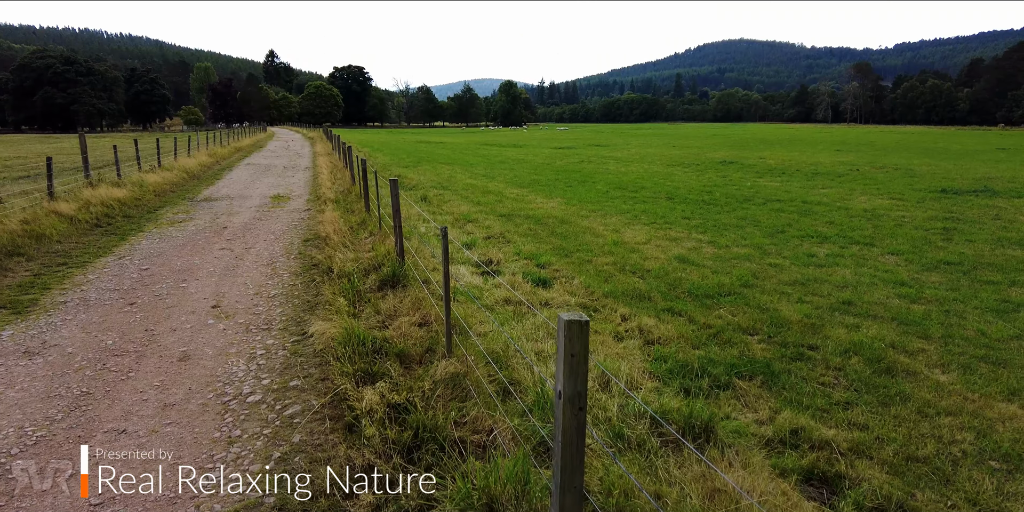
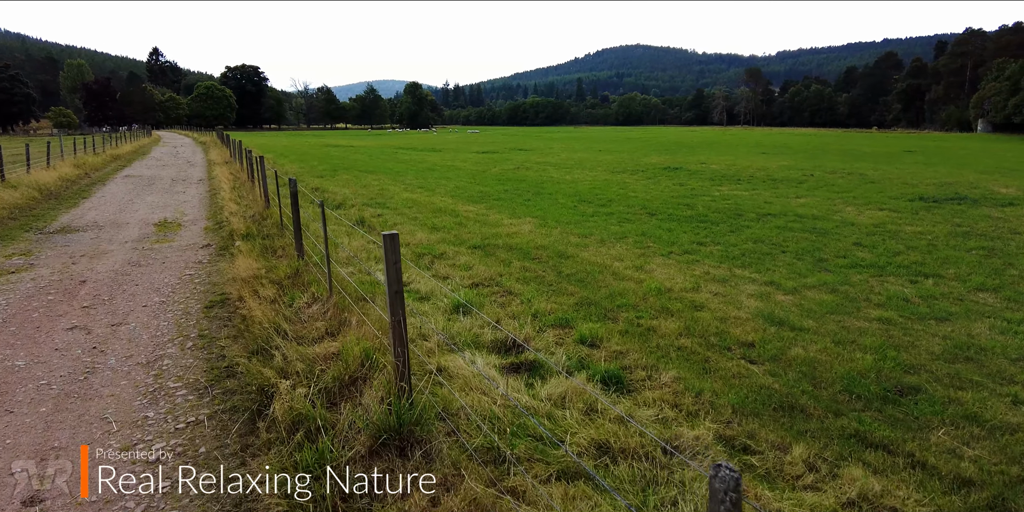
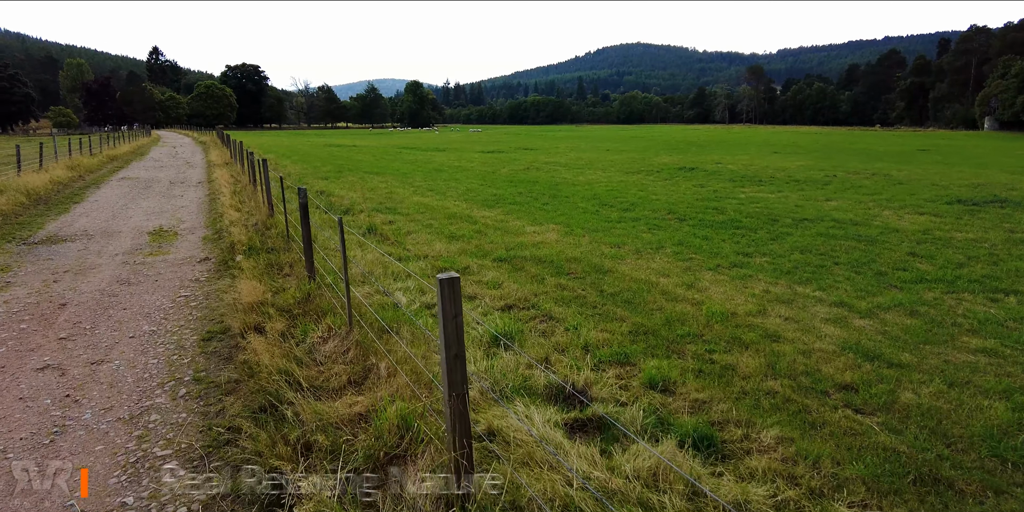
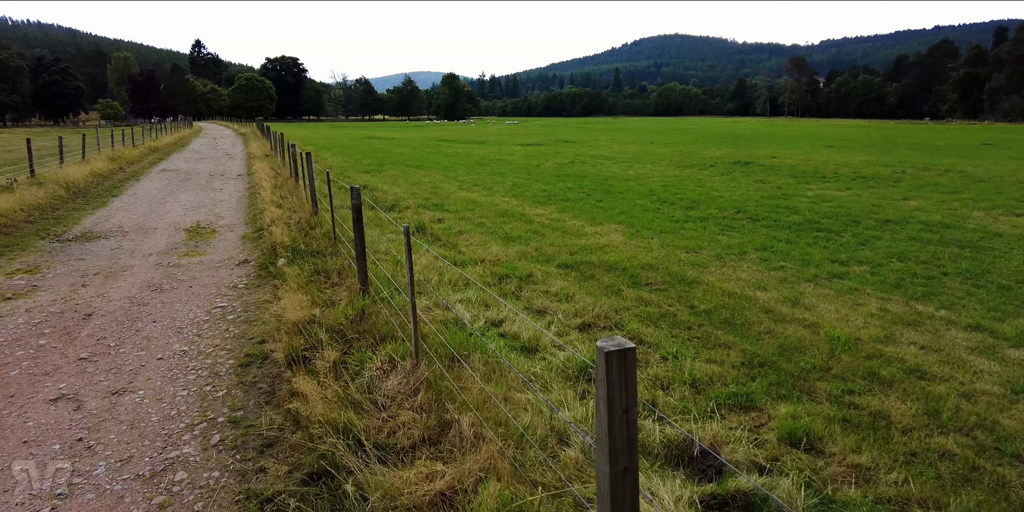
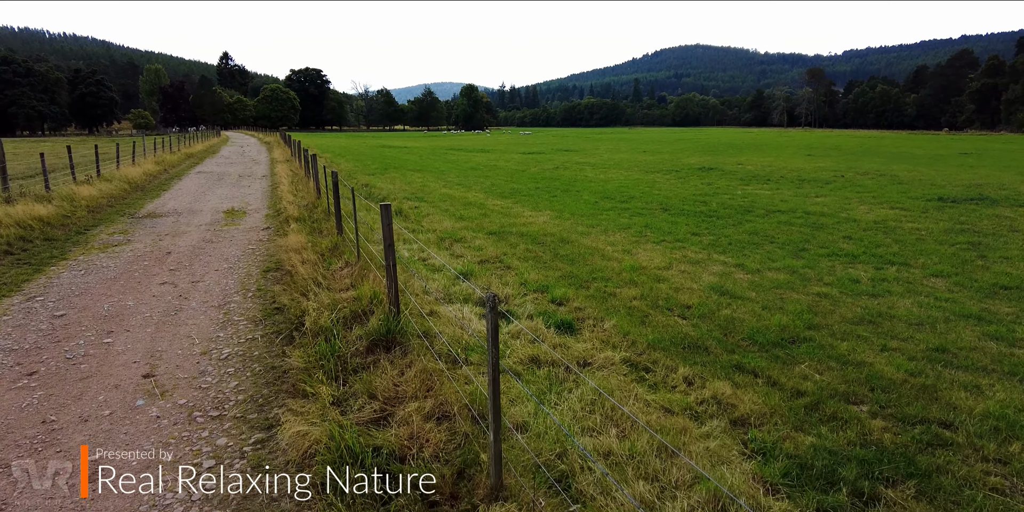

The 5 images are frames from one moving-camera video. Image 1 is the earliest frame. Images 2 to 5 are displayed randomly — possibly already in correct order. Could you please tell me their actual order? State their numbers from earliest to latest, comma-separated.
5, 2, 3, 4
